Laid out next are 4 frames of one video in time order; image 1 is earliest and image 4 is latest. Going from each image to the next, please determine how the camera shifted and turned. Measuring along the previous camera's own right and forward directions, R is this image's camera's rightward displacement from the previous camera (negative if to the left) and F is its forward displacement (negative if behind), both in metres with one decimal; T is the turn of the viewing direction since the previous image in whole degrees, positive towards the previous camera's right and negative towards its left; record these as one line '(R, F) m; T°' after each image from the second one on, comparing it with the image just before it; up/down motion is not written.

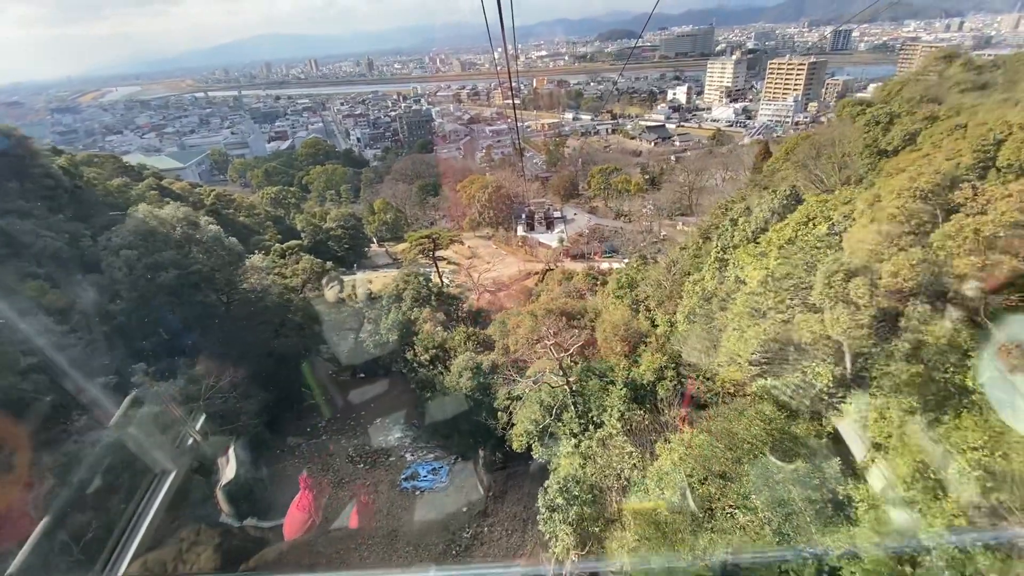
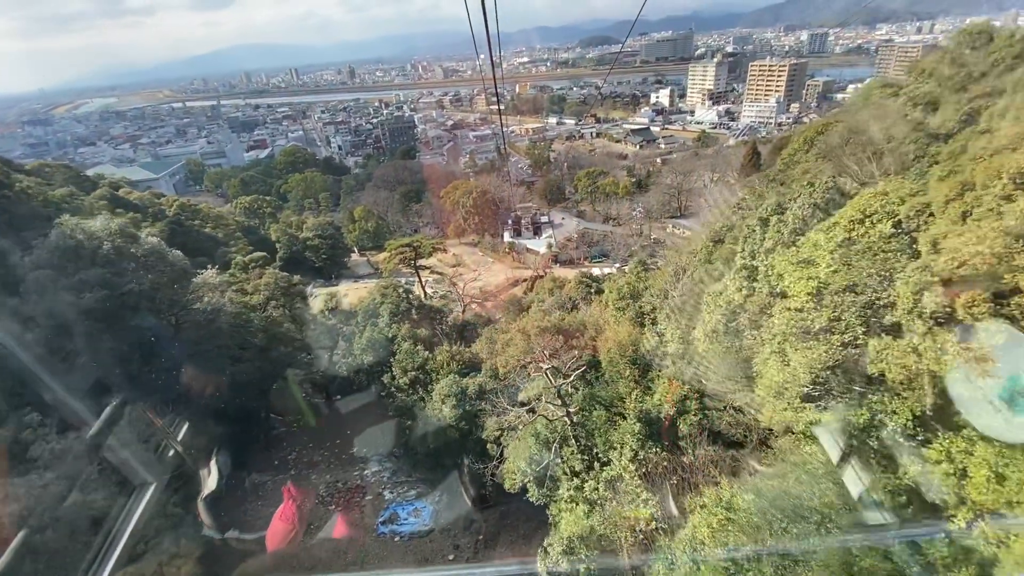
(0.0, +0.8) m; +2°
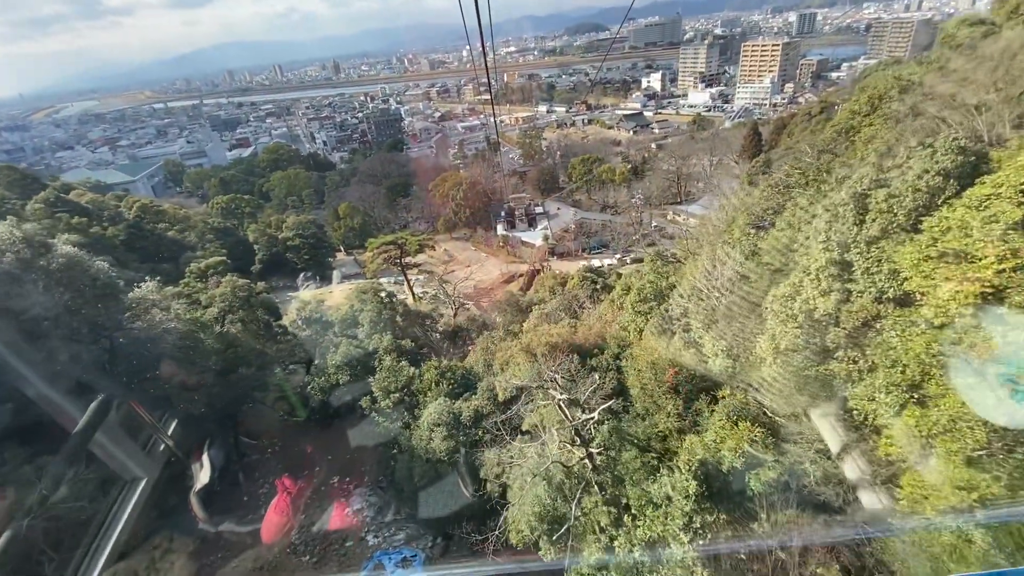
(0.0, +1.0) m; +1°
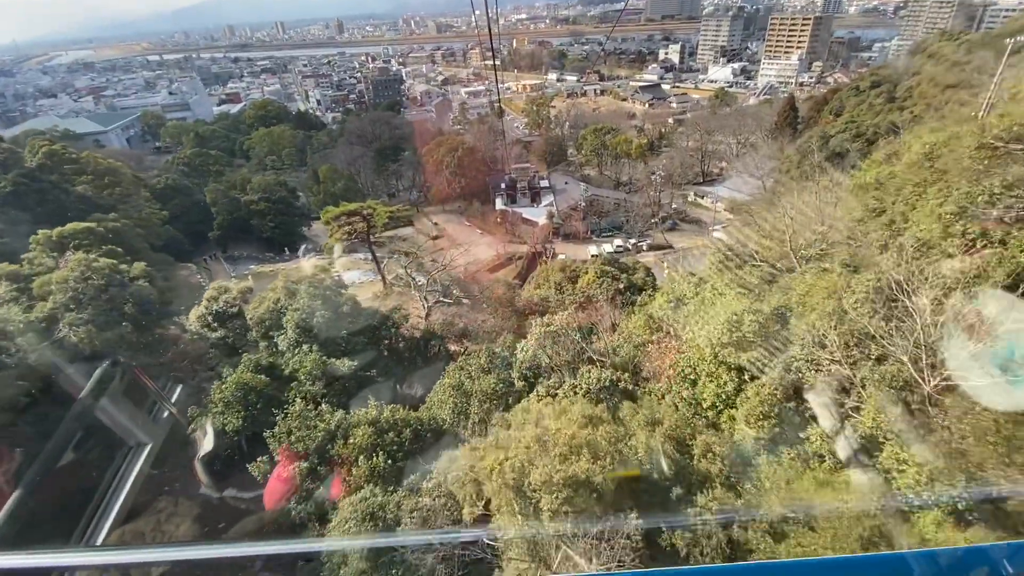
(+0.1, +2.2) m; 0°
